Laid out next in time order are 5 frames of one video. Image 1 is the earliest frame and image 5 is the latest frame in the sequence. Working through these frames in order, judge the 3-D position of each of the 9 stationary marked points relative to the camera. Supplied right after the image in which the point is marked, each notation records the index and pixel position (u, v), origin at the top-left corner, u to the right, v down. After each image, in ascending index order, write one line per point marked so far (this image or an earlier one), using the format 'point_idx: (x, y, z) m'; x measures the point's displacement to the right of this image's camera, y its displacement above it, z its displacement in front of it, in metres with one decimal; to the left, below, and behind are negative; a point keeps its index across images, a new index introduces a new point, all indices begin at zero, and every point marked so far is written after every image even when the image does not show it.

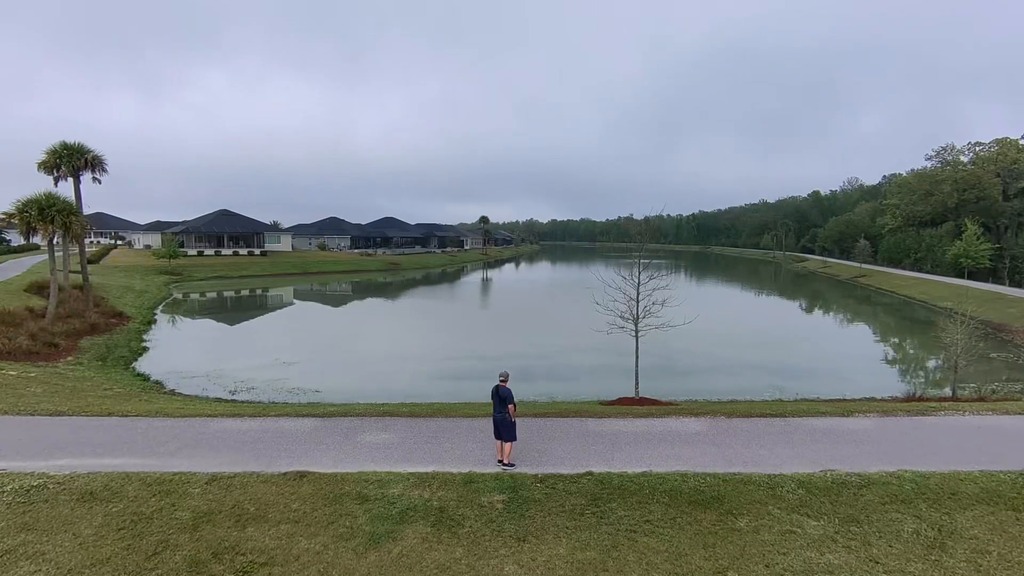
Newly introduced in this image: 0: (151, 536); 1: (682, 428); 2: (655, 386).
0: (-4.6, -3.2, +6.6) m
1: (+3.3, -2.7, +10.2) m
2: (+5.3, -3.6, +19.3) m
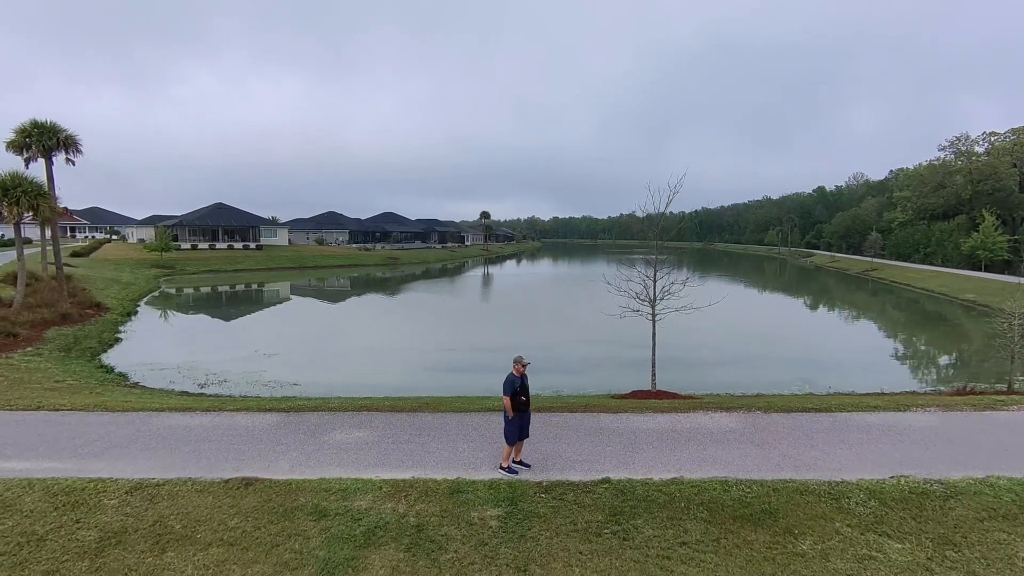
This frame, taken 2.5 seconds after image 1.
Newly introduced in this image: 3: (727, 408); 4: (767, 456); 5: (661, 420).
0: (-4.6, -2.7, +5.1) m
1: (+3.3, -2.3, +8.6) m
2: (+5.4, -3.1, +17.7) m
3: (+3.9, -2.2, +9.4) m
4: (+3.6, -2.4, +7.4) m
5: (+2.5, -2.2, +8.7) m
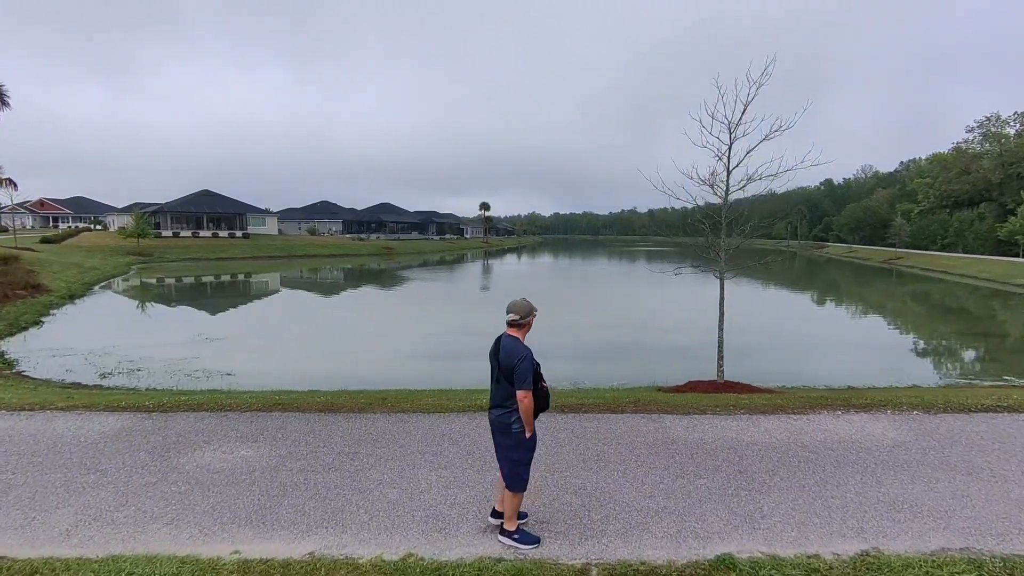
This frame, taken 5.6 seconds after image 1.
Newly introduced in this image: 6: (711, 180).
0: (-4.6, -1.9, +1.6) m
1: (+3.4, -1.4, +5.1) m
2: (+5.4, -2.3, +14.2) m
3: (+4.0, -1.3, +5.9) m
4: (+3.7, -1.6, +3.9) m
5: (+2.6, -1.4, +5.2) m
6: (+3.0, +1.6, +7.8) m
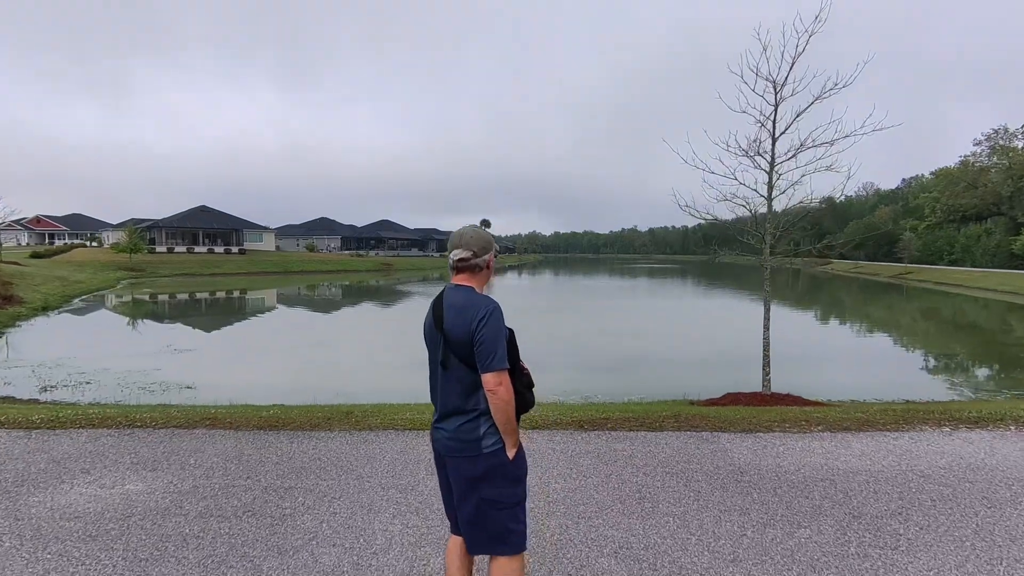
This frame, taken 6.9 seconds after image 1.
0: (-4.6, -1.6, +0.2) m
1: (+3.4, -1.2, +3.7) m
2: (+5.5, -2.4, +12.8) m
3: (+4.0, -1.2, +4.5) m
4: (+3.7, -1.3, +2.5) m
5: (+2.6, -1.2, +3.8) m
6: (+3.0, +1.8, +6.6) m
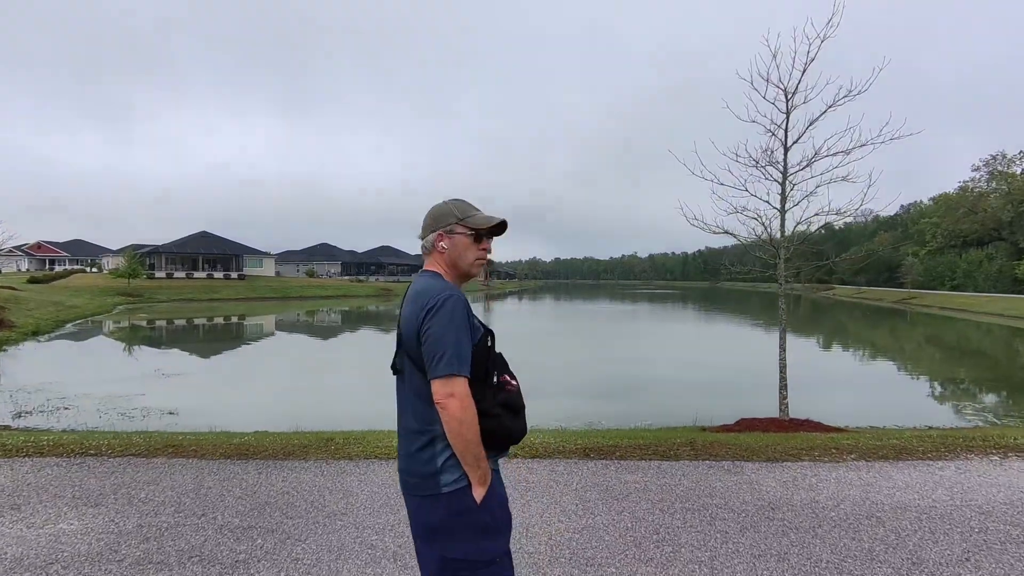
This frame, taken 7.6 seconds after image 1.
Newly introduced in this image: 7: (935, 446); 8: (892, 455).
0: (-4.6, -1.4, -0.3) m
1: (+3.4, -1.3, +3.3) m
2: (+5.5, -2.9, +12.3) m
3: (+4.0, -1.3, +4.1) m
4: (+3.7, -1.3, +2.1) m
5: (+2.6, -1.3, +3.3) m
6: (+3.0, +1.5, +6.3) m
7: (+3.4, -1.3, +4.2) m
8: (+2.8, -1.3, +3.9) m
